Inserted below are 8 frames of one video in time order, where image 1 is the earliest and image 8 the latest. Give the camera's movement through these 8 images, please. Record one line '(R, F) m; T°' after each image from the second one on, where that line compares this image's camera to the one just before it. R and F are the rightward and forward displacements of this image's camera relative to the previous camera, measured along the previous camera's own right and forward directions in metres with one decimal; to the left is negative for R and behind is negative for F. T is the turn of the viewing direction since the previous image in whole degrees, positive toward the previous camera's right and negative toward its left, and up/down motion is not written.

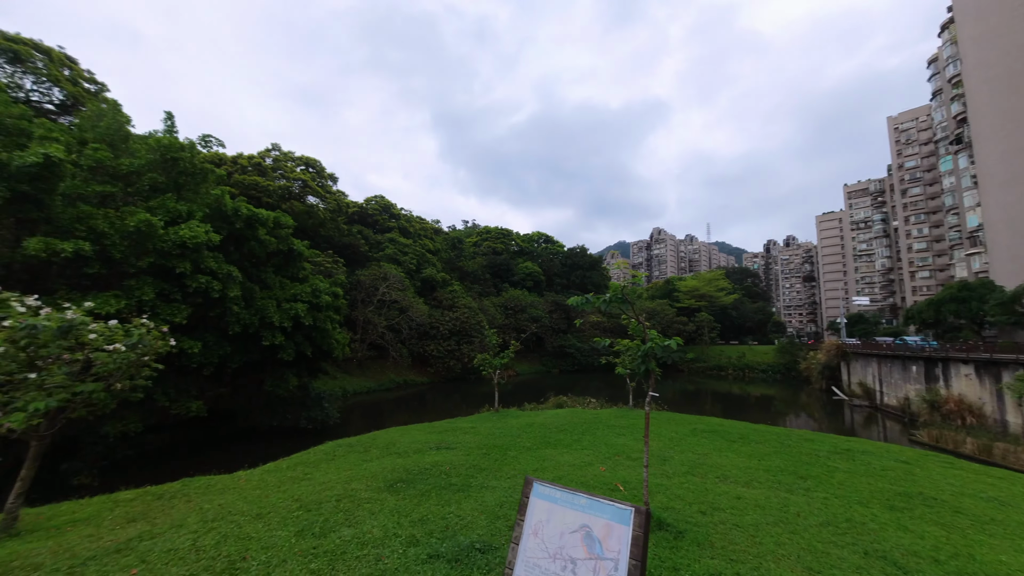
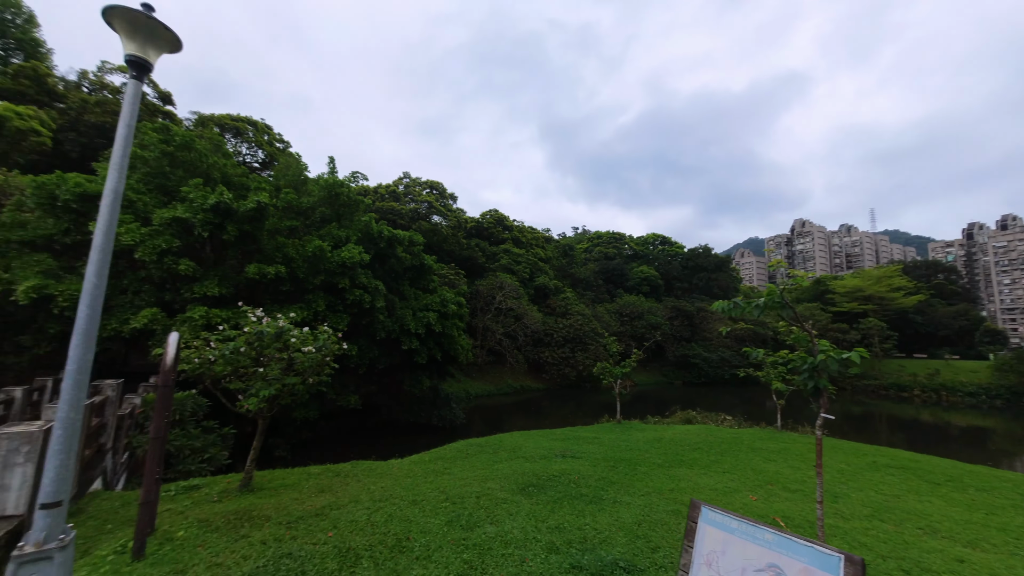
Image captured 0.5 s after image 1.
(-0.1, 0.0) m; -17°
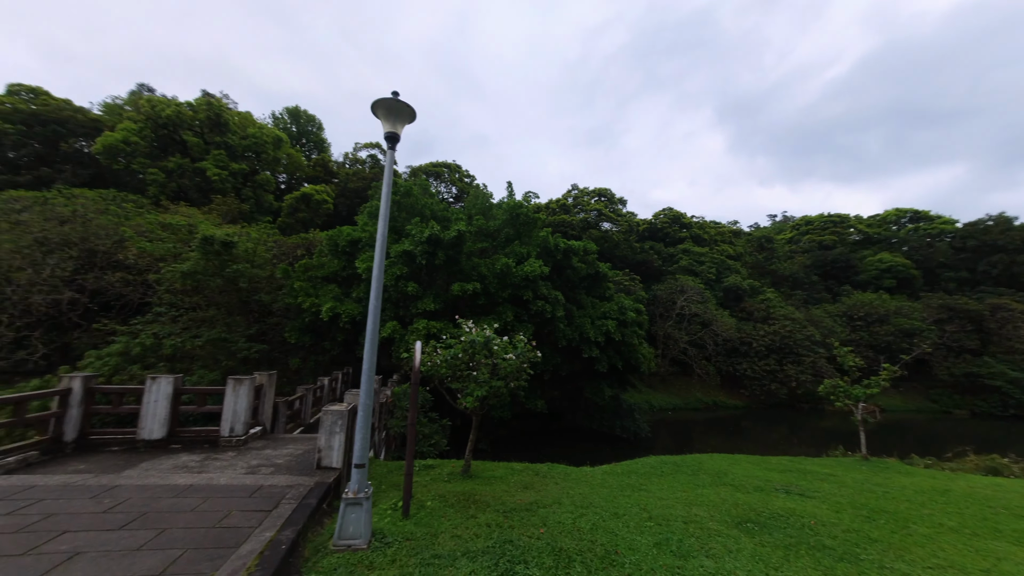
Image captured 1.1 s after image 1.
(-0.2, 0.0) m; -25°
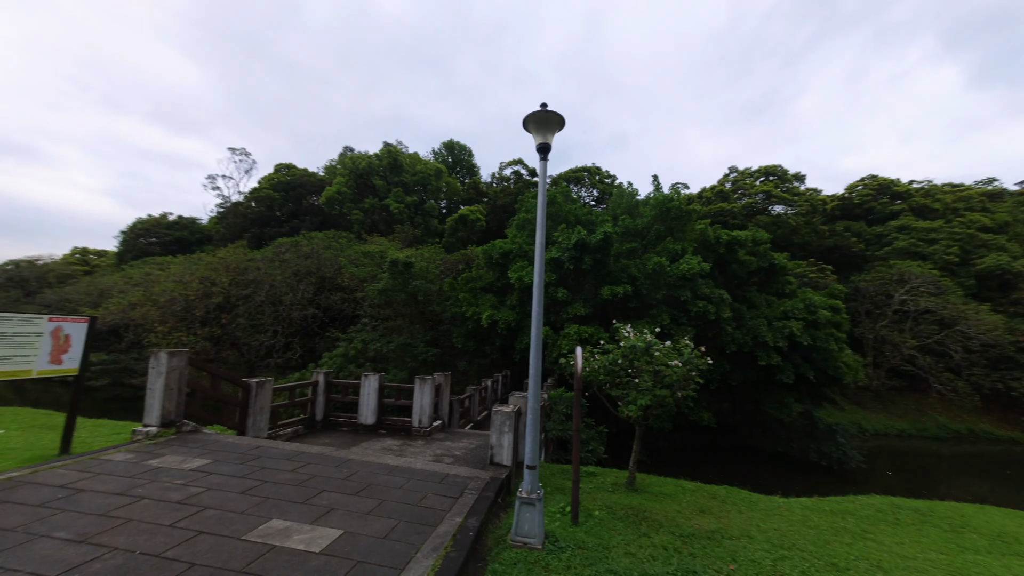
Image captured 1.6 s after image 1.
(-0.1, 0.0) m; -21°
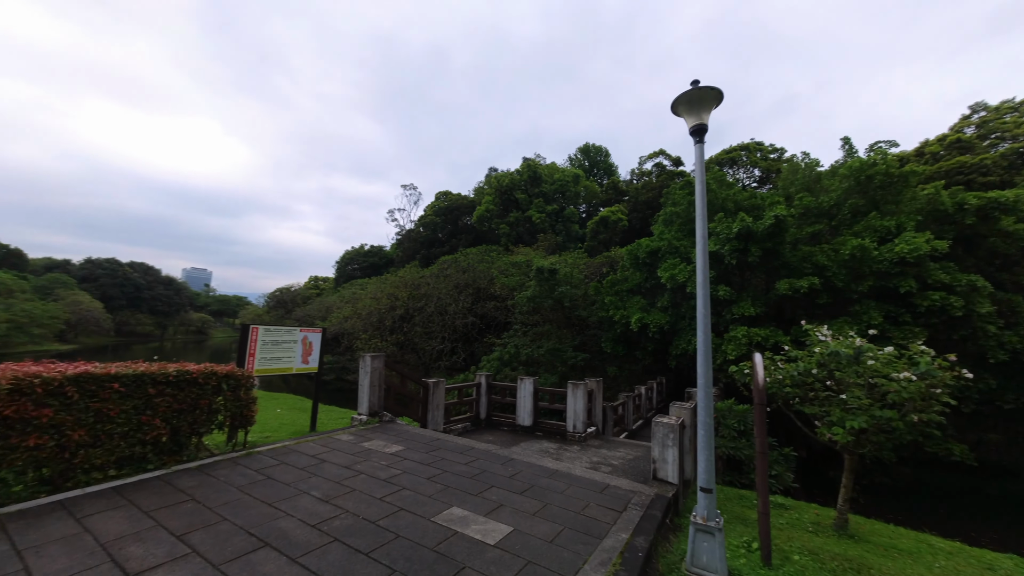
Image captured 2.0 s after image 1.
(-0.1, 0.0) m; -21°
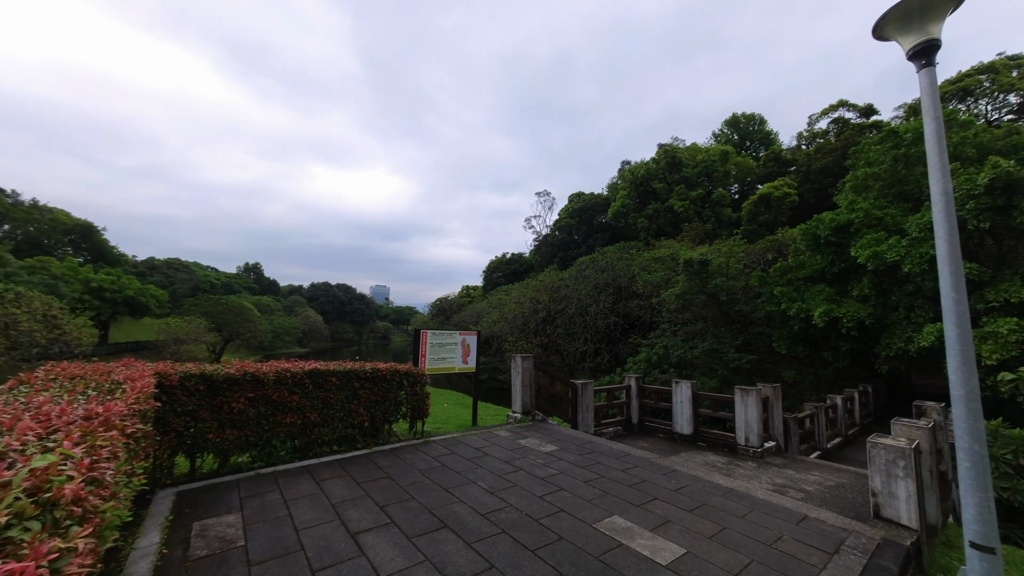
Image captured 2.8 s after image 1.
(-0.1, +0.1) m; -20°
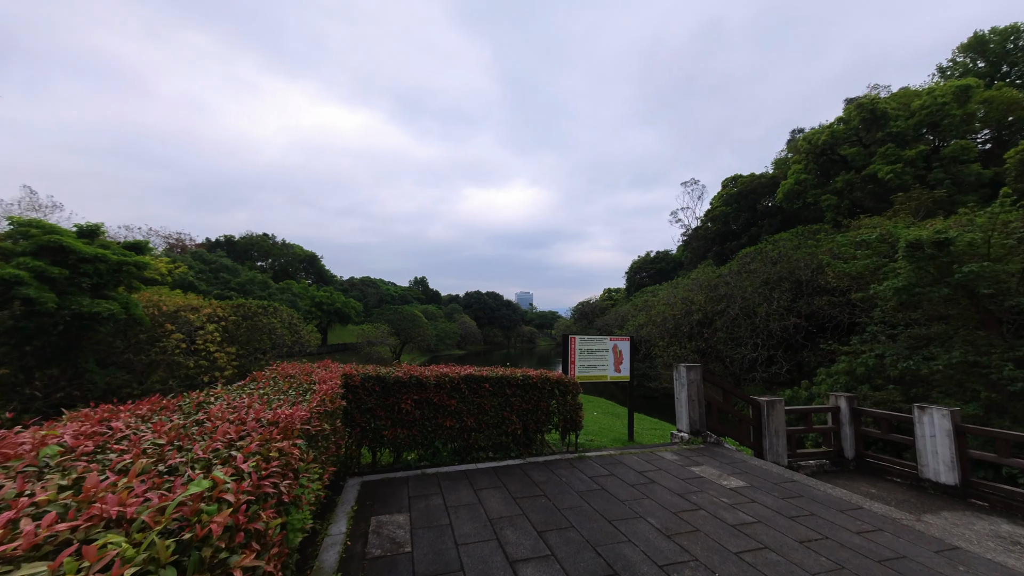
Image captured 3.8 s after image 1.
(-0.2, +0.4) m; -21°
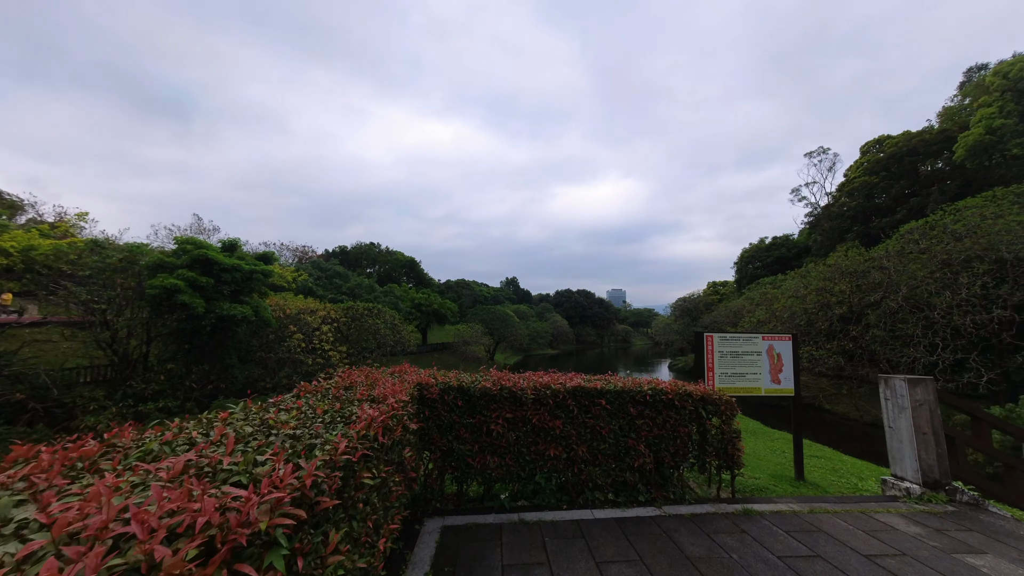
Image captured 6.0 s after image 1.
(-0.3, +1.1) m; -13°
